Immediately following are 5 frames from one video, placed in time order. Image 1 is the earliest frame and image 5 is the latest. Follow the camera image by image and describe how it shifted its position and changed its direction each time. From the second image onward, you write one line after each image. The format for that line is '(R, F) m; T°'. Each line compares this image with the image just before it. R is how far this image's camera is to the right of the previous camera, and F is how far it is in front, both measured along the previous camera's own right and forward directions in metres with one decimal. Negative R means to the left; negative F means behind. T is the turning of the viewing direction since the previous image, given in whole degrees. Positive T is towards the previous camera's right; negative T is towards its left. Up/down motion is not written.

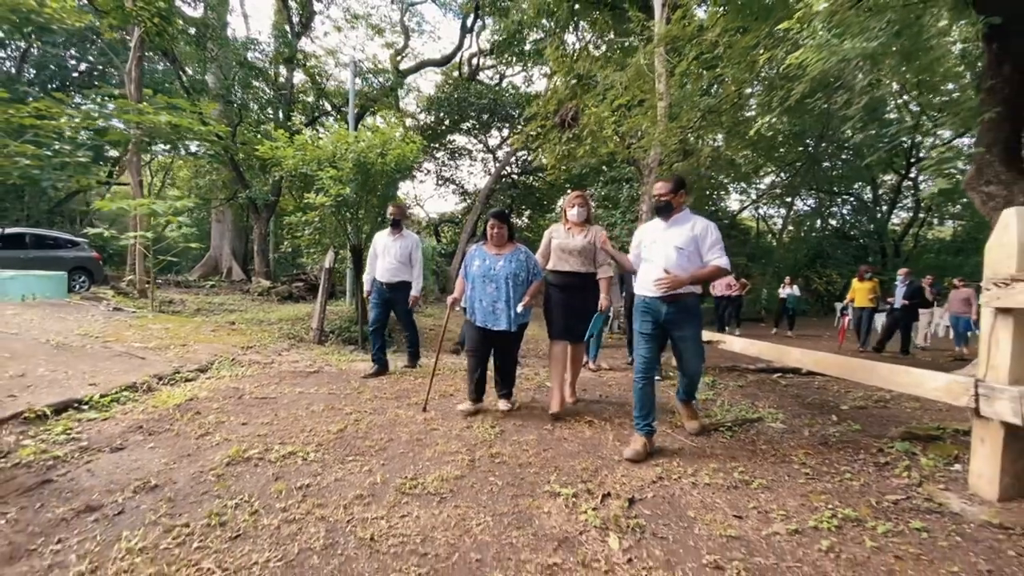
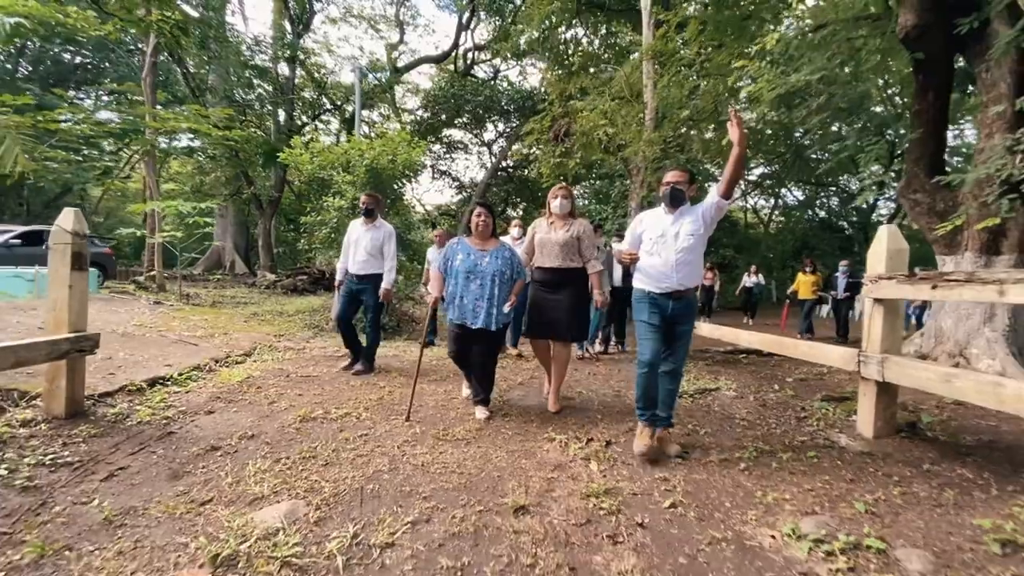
(-0.1, -0.7) m; +1°
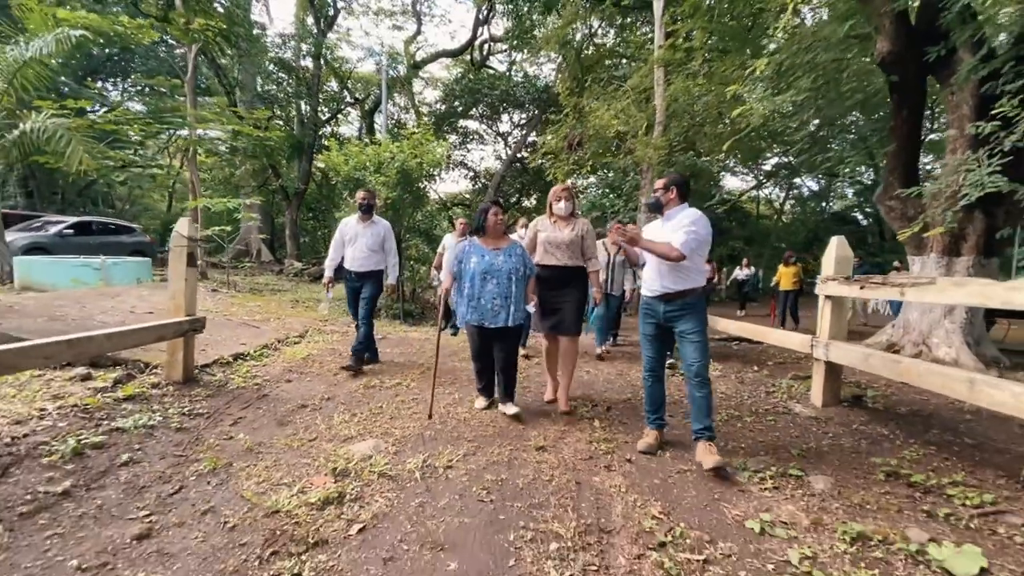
(-0.1, -0.8) m; -1°
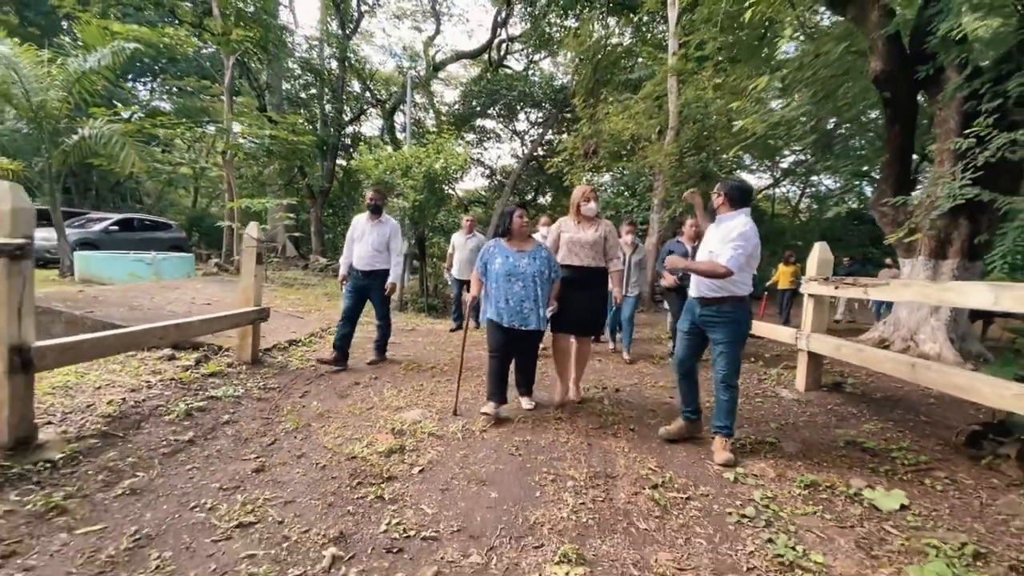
(-0.1, -0.6) m; -2°
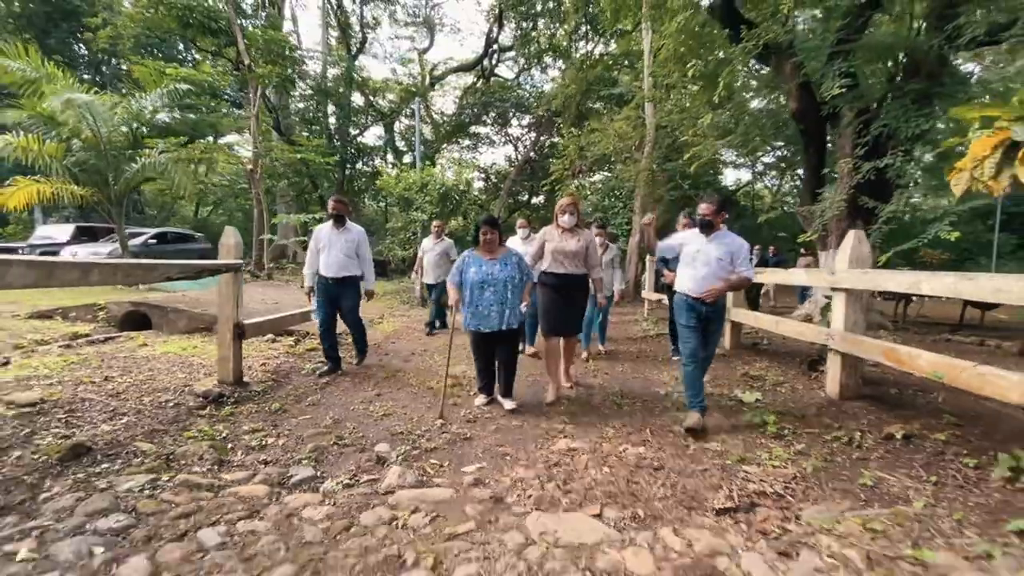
(-0.2, -1.7) m; +1°
